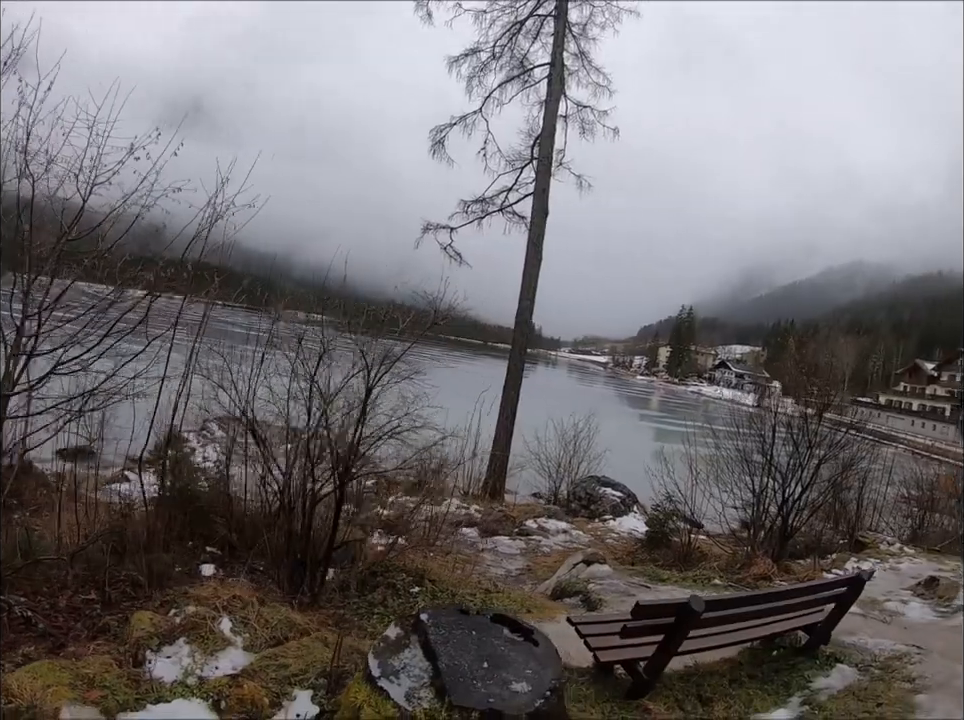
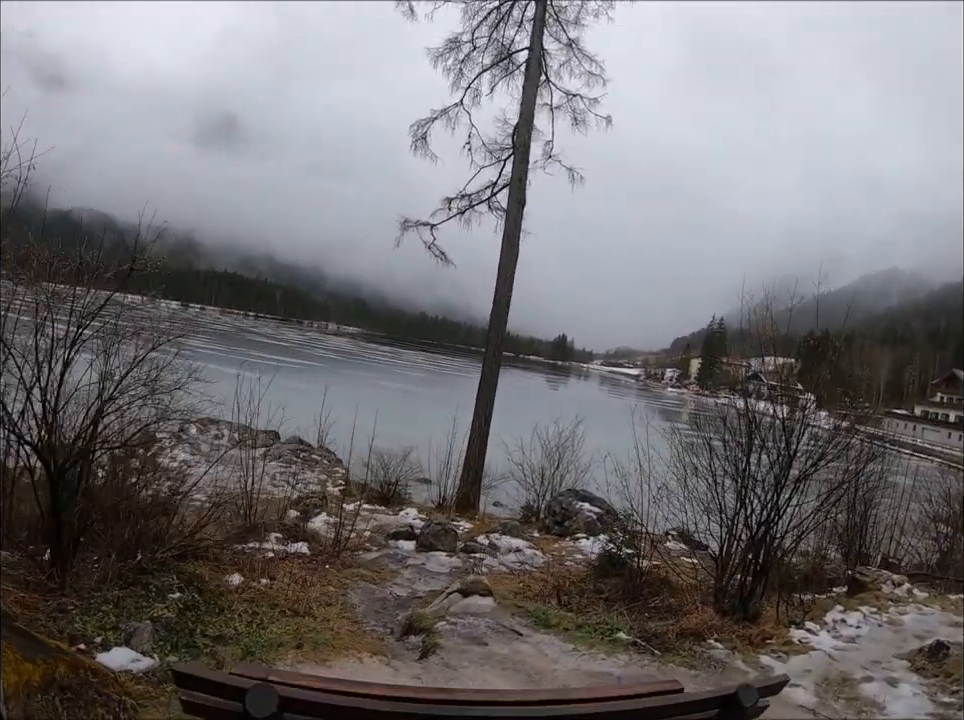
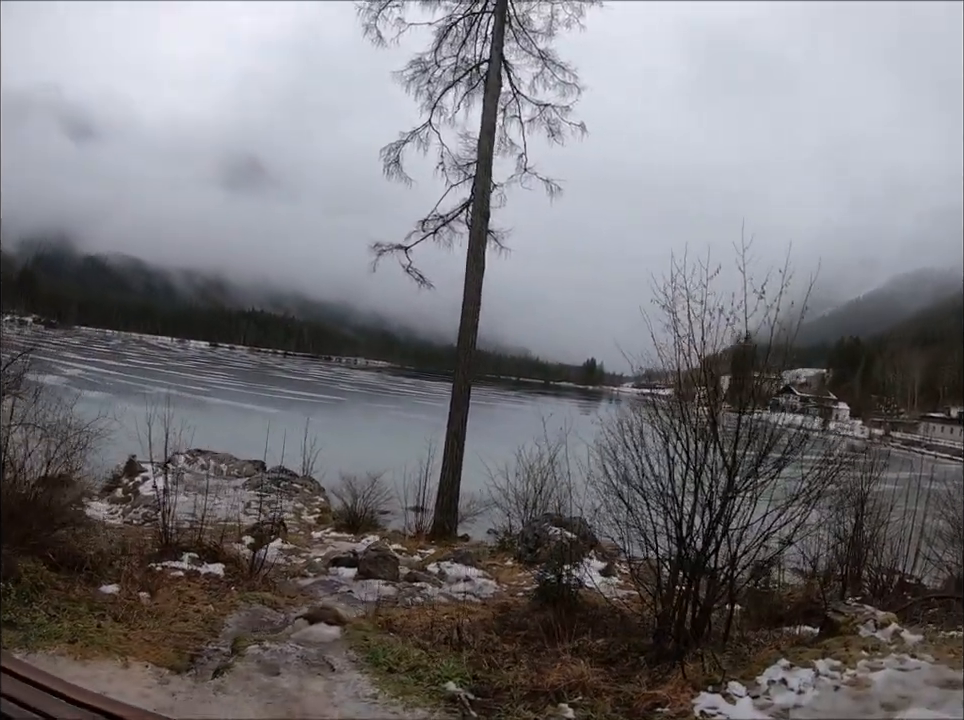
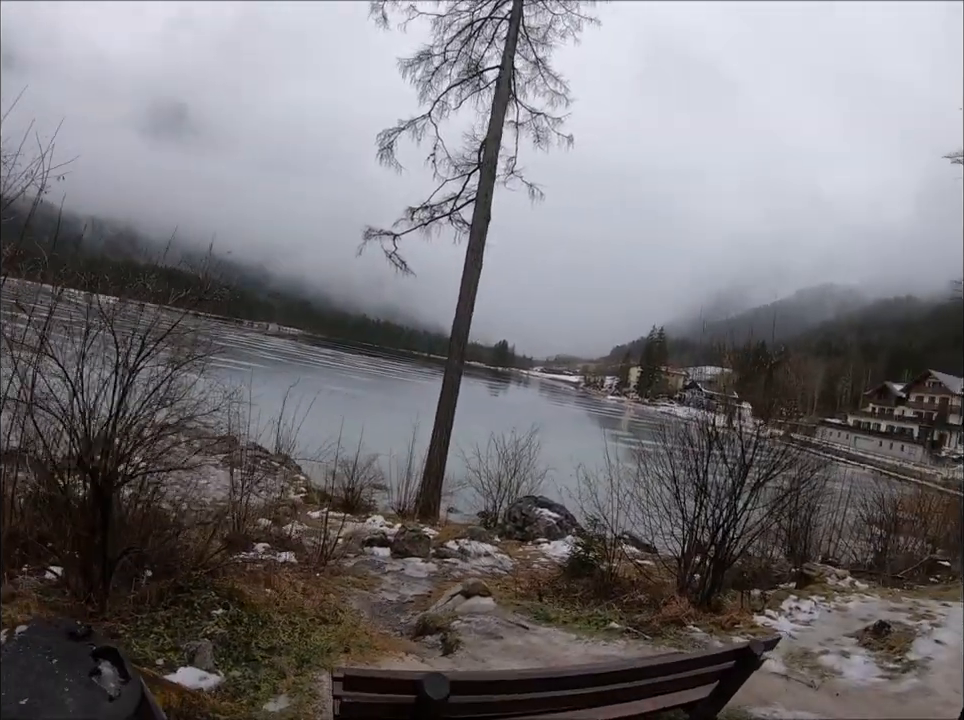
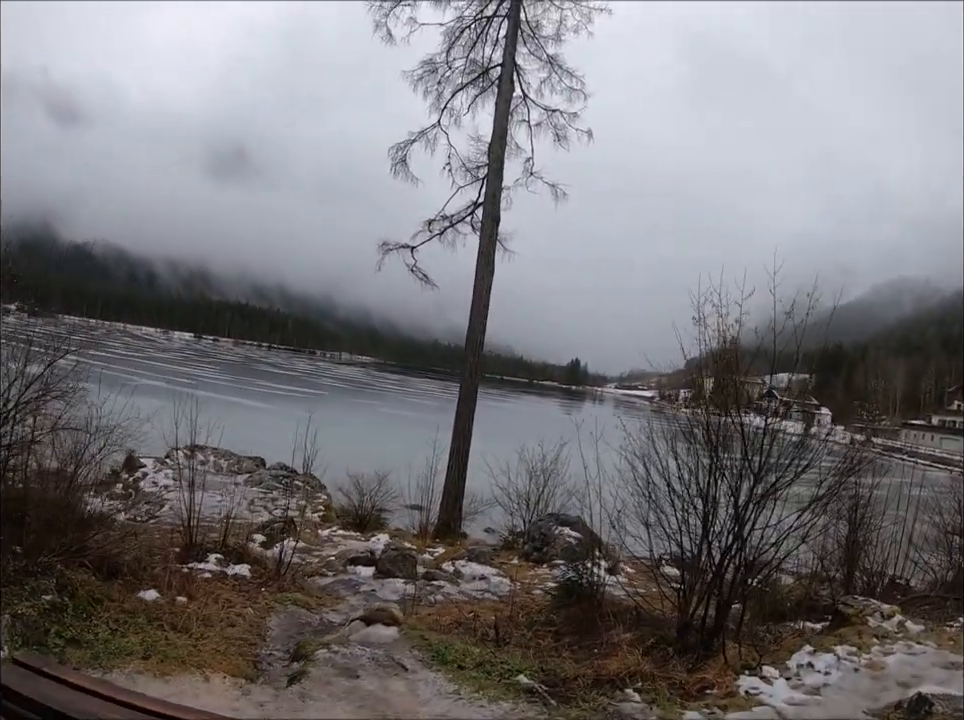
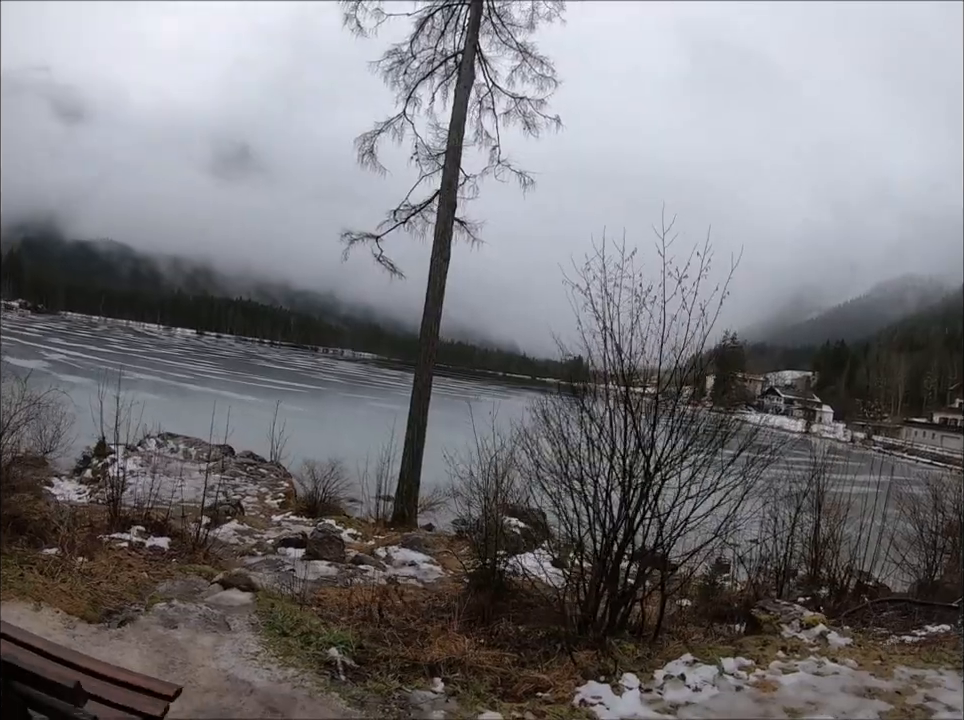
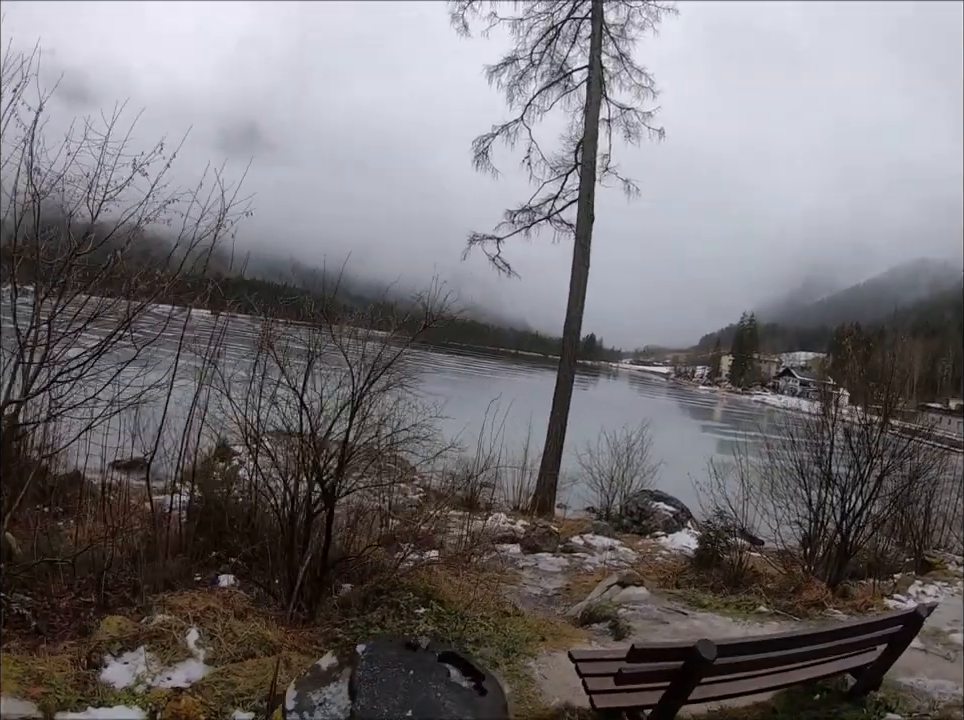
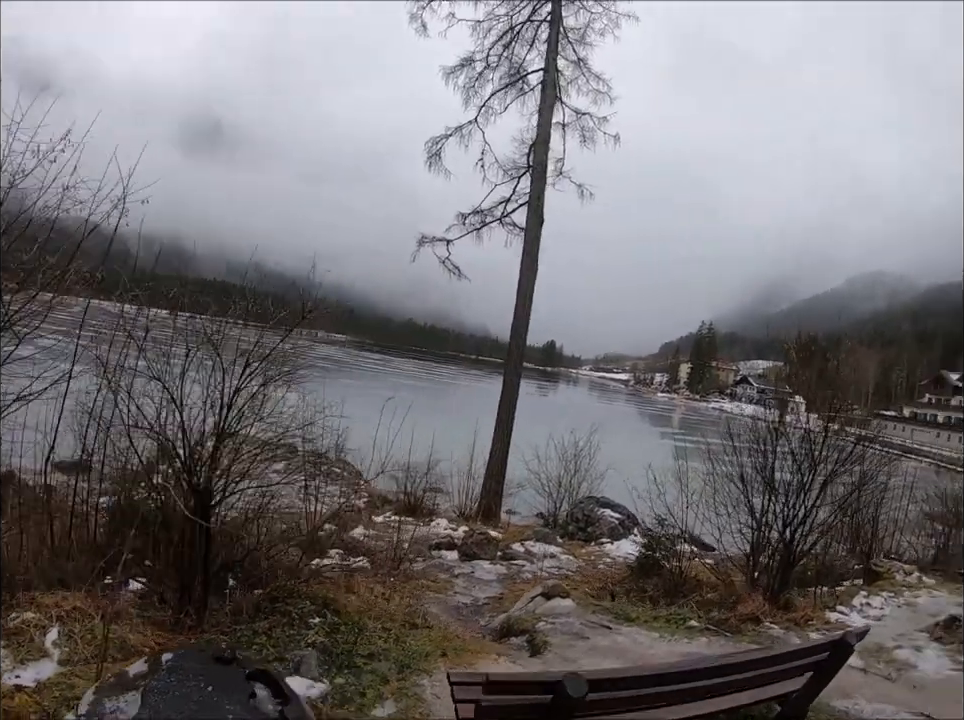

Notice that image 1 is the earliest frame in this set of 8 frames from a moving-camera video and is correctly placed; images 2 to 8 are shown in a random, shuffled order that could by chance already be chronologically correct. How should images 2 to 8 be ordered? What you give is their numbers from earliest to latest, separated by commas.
7, 8, 4, 2, 5, 3, 6
